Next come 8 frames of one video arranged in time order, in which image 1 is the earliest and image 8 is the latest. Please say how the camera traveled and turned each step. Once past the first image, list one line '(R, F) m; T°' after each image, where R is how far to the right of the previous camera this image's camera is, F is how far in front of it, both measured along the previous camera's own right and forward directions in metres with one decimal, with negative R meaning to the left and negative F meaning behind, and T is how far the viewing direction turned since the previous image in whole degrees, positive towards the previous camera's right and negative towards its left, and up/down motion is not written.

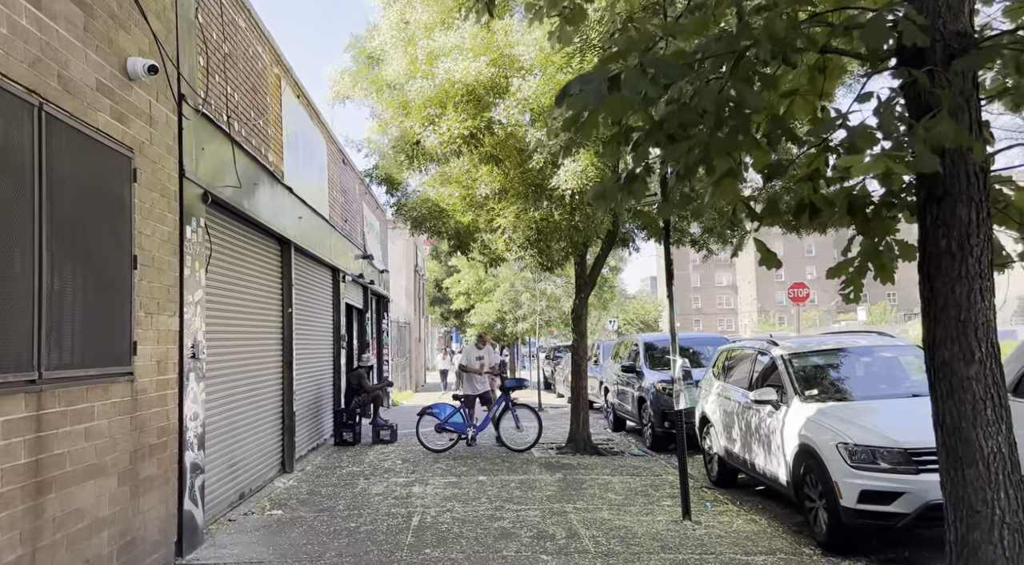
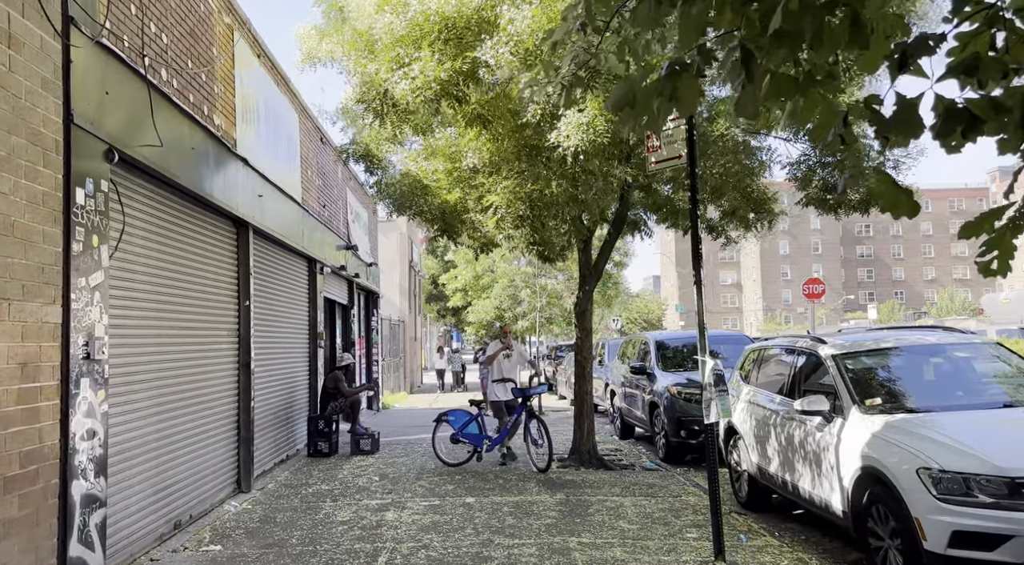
(+0.1, +1.4) m; 0°
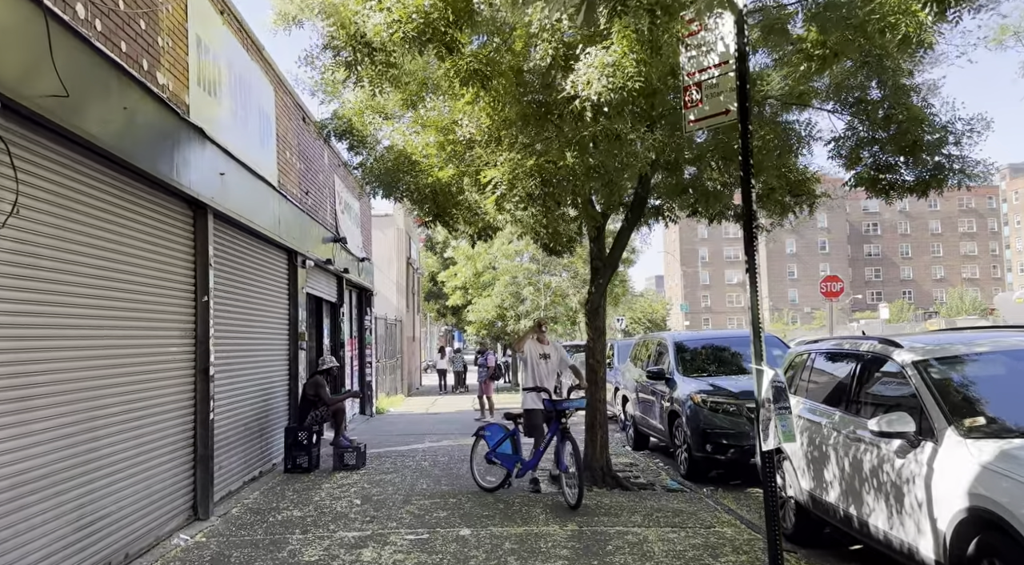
(0.0, +1.2) m; 0°
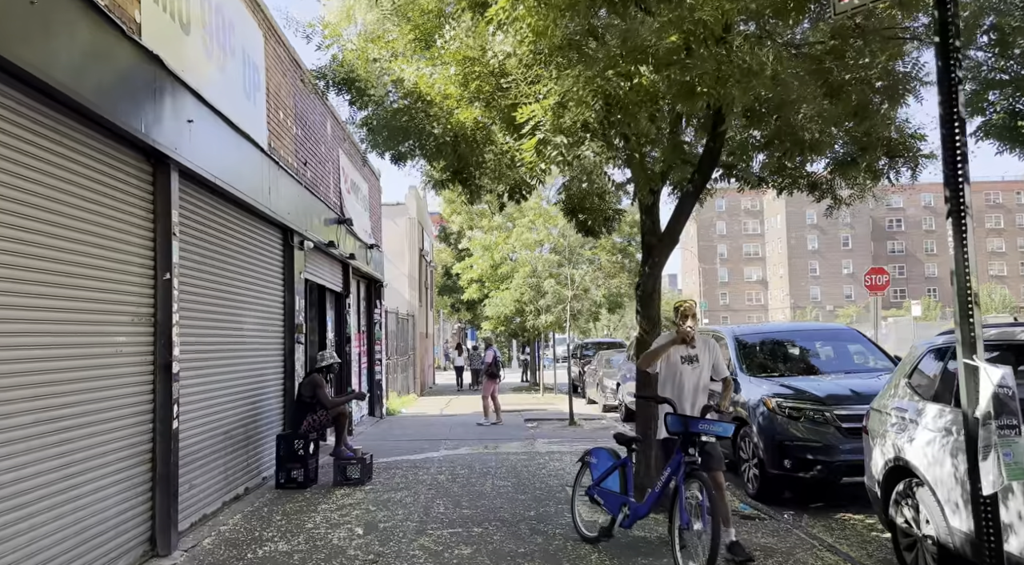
(-0.2, +1.6) m; -1°
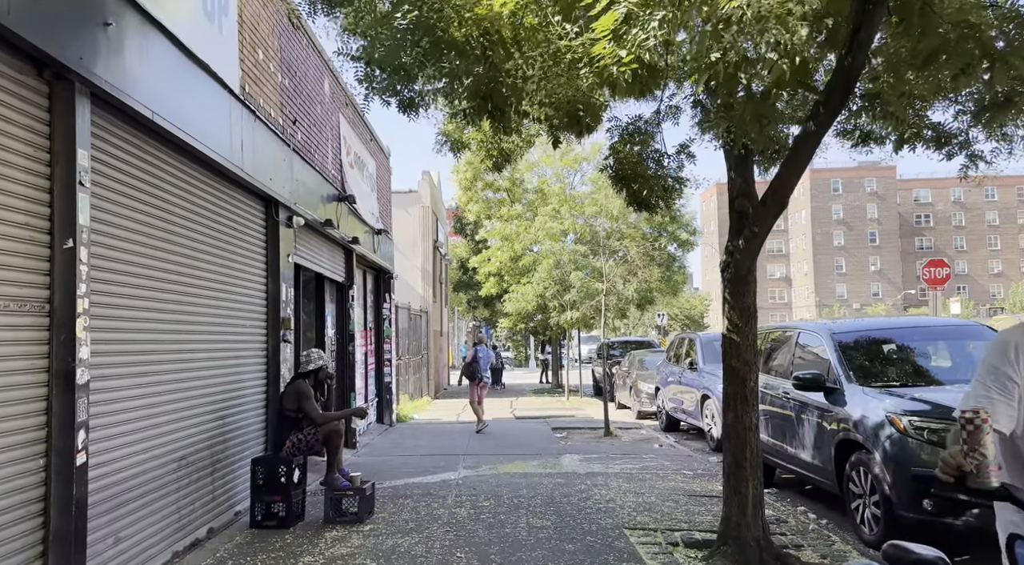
(-0.2, +1.9) m; -1°
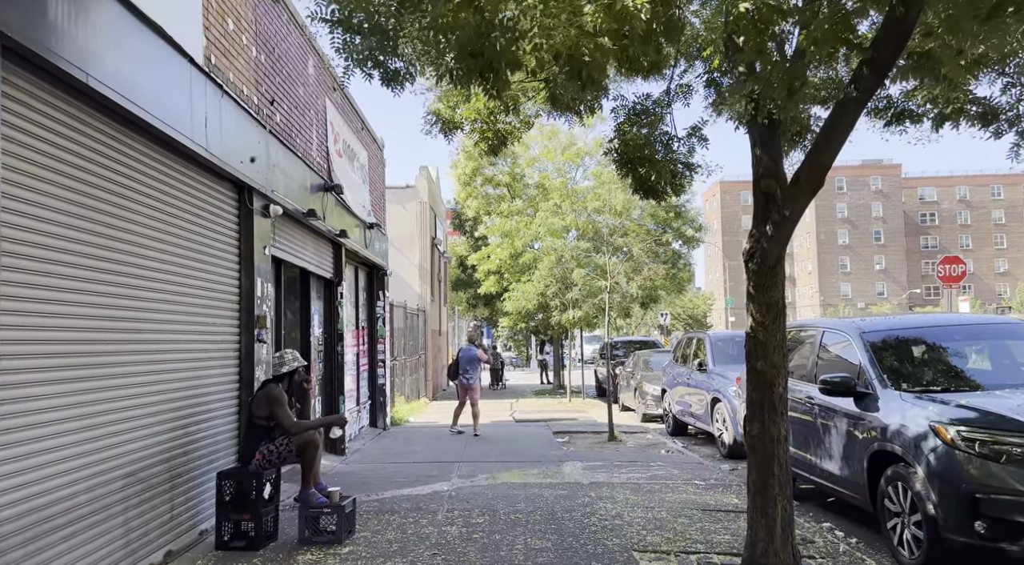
(0.0, +0.7) m; 0°
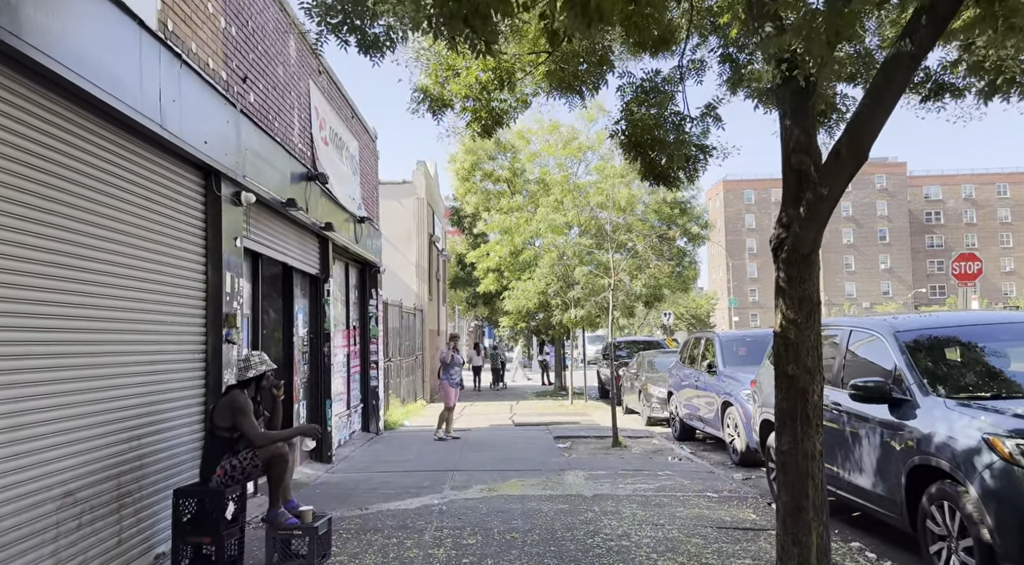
(+0.1, +0.7) m; 0°
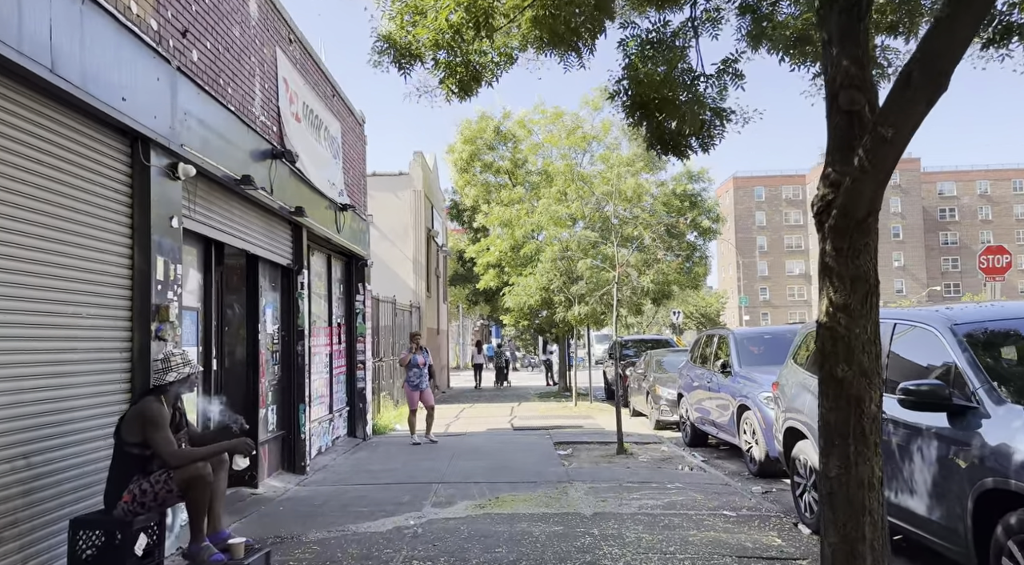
(+0.2, +1.0) m; -1°
